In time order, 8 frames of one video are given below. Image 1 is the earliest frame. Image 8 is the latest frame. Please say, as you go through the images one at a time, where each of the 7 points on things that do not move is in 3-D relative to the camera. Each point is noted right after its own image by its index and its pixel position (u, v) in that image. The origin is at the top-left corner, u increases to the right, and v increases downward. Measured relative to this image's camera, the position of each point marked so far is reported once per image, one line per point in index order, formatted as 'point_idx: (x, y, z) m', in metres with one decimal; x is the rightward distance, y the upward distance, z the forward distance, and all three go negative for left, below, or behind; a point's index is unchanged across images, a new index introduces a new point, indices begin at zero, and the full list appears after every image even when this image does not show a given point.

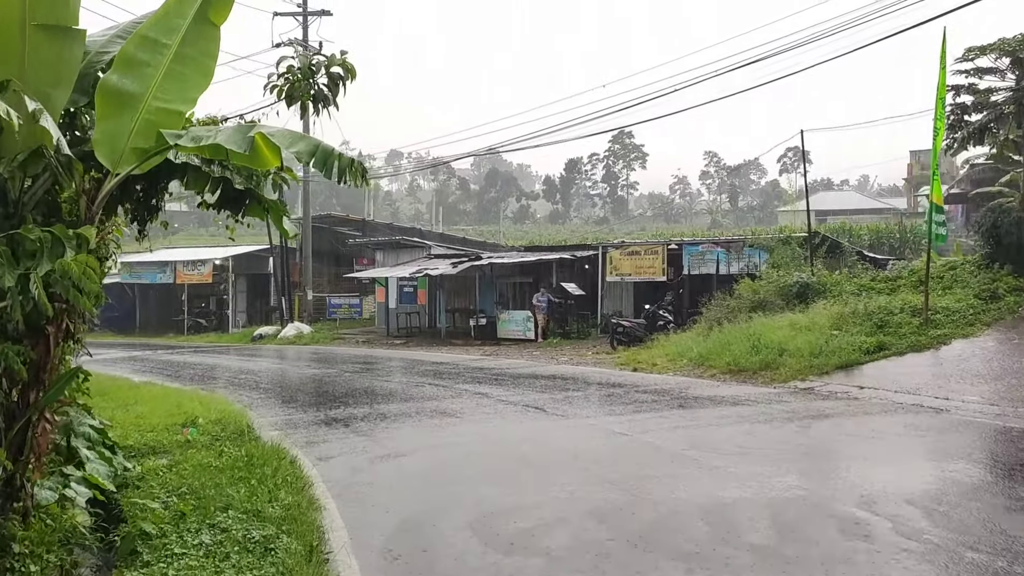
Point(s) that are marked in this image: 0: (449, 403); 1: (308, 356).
0: (-0.8, -1.4, +10.9) m
1: (-4.5, -1.5, +20.0) m
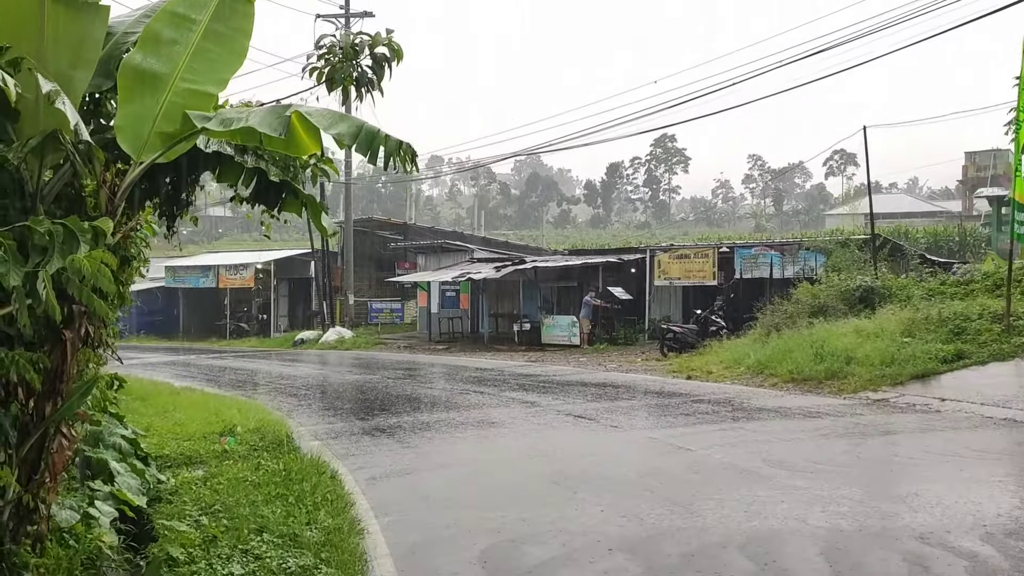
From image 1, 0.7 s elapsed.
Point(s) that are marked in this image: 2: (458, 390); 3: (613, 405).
0: (-0.2, -1.4, +10.4) m
1: (-3.5, -1.6, +19.6) m
2: (-0.8, -1.5, +12.9) m
3: (+1.1, -1.3, +10.0) m
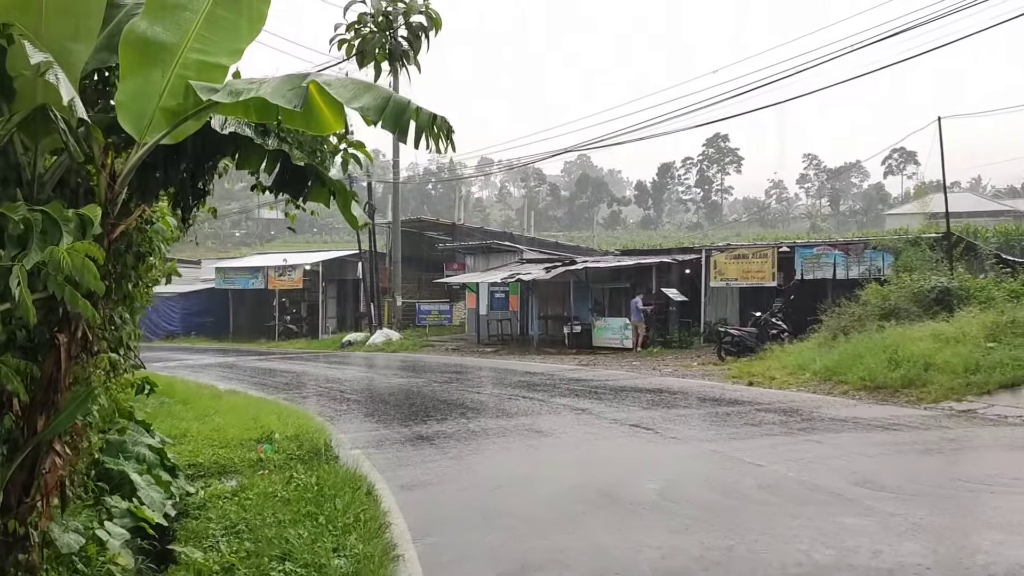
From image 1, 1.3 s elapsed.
0: (+0.4, -1.4, +9.9) m
1: (-2.5, -1.6, +19.3) m
2: (-0.1, -1.5, +12.4) m
3: (+1.7, -1.3, +9.4) m
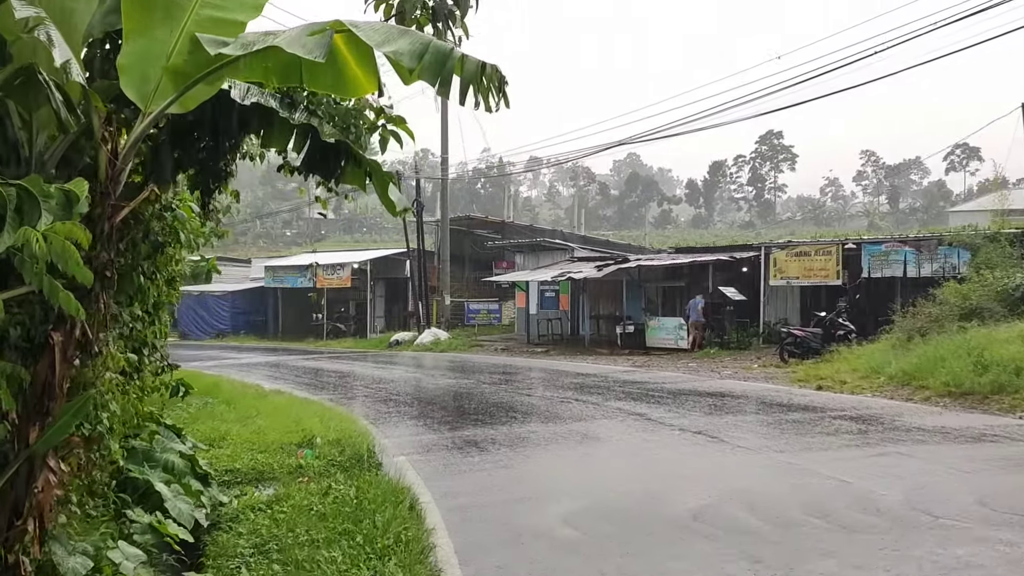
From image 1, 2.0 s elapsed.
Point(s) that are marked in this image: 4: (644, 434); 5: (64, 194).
0: (+0.9, -1.4, +9.3) m
1: (-1.4, -1.6, +18.8) m
2: (+0.6, -1.4, +11.8) m
3: (+2.2, -1.3, +8.8) m
4: (+1.2, -1.4, +8.4) m
5: (-1.2, +0.3, +2.5) m
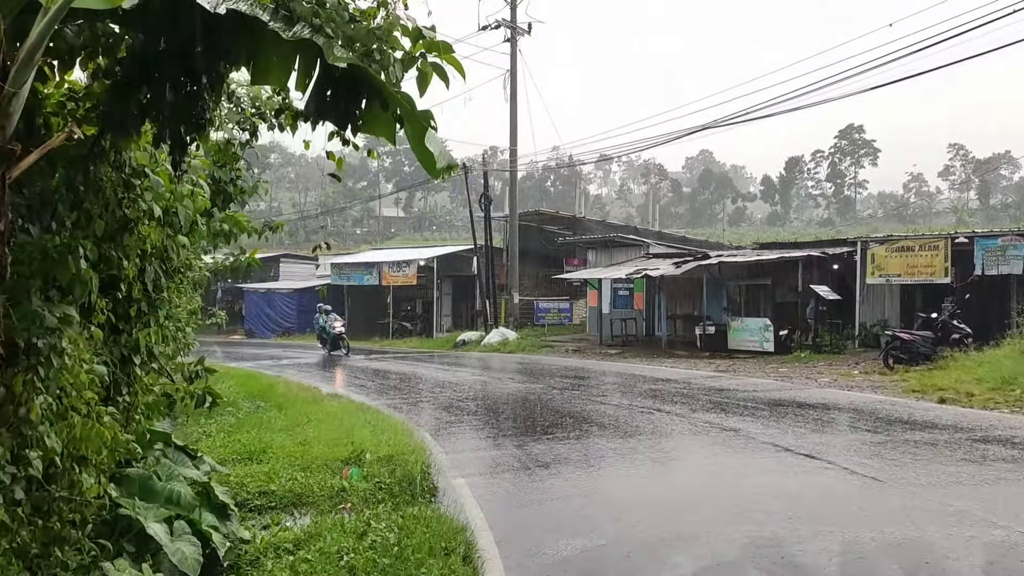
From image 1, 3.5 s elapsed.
0: (+1.6, -1.4, +8.1) m
1: (0.0, -1.5, +17.8) m
2: (+1.5, -1.4, +10.6) m
3: (+2.8, -1.3, +7.5) m
4: (+1.8, -1.3, +7.2) m
5: (-1.1, +0.3, +1.5) m
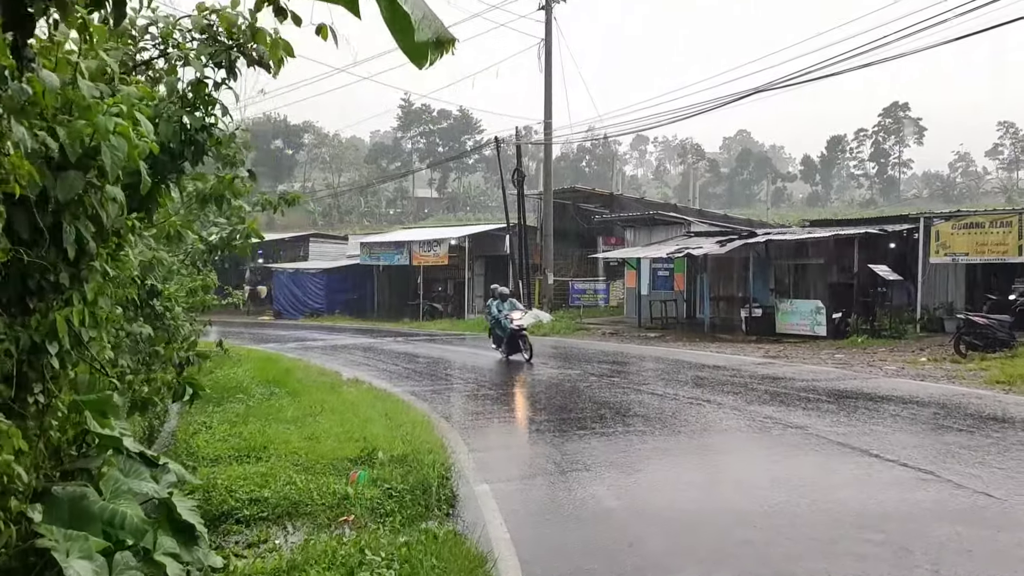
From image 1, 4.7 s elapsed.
0: (+1.9, -1.2, +7.1) m
1: (+0.7, -1.2, +16.8) m
2: (+1.8, -1.2, +9.6) m
3: (+3.1, -1.1, +6.4) m
4: (+2.1, -1.2, +6.1) m
5: (-1.0, +0.3, +0.5) m
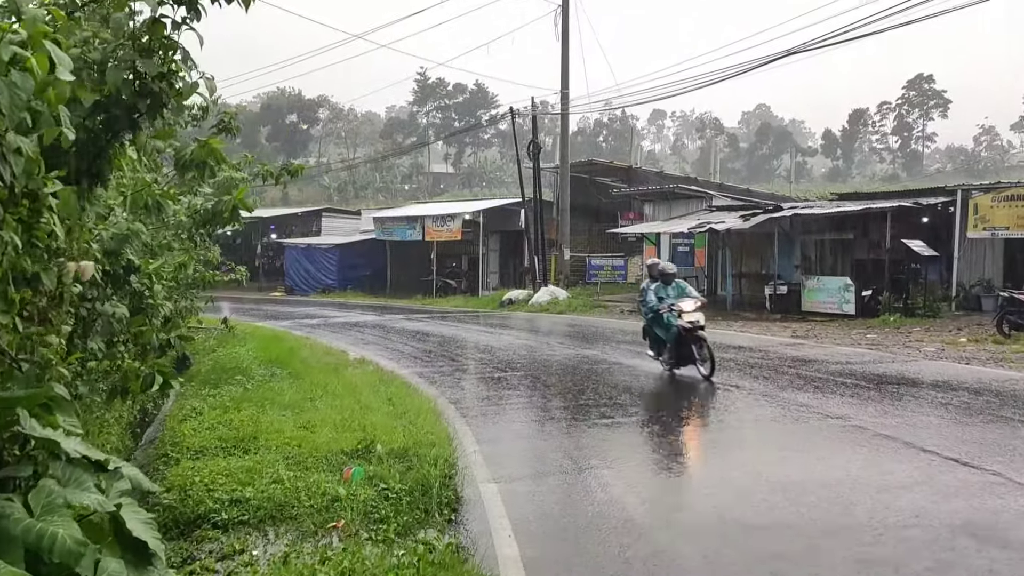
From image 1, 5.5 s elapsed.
0: (+1.9, -1.0, +6.4) m
1: (+0.9, -0.7, +16.2) m
2: (+2.0, -0.9, +8.9) m
3: (+3.1, -0.9, +5.7) m
4: (+2.1, -1.0, +5.5) m
5: (-1.1, +0.3, -0.1) m
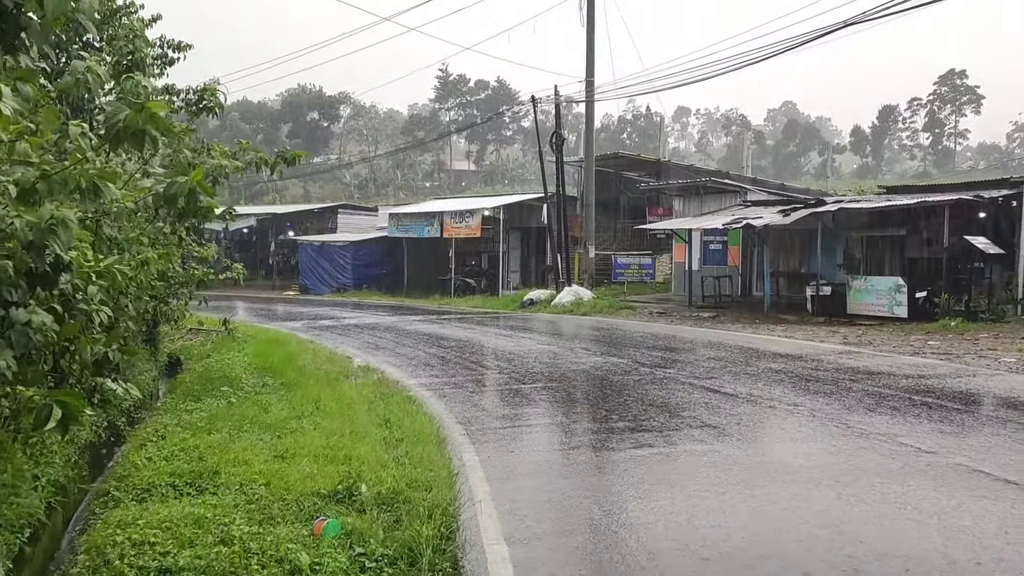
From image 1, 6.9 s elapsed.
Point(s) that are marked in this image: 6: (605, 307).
0: (+2.1, -1.0, +5.2) m
1: (+1.3, -0.7, +14.9) m
2: (+2.1, -0.9, +7.7) m
3: (+3.2, -1.0, +4.4) m
4: (+2.2, -1.0, +4.2) m
5: (-1.1, +0.3, -1.3) m
6: (+2.0, -0.4, +19.3) m
